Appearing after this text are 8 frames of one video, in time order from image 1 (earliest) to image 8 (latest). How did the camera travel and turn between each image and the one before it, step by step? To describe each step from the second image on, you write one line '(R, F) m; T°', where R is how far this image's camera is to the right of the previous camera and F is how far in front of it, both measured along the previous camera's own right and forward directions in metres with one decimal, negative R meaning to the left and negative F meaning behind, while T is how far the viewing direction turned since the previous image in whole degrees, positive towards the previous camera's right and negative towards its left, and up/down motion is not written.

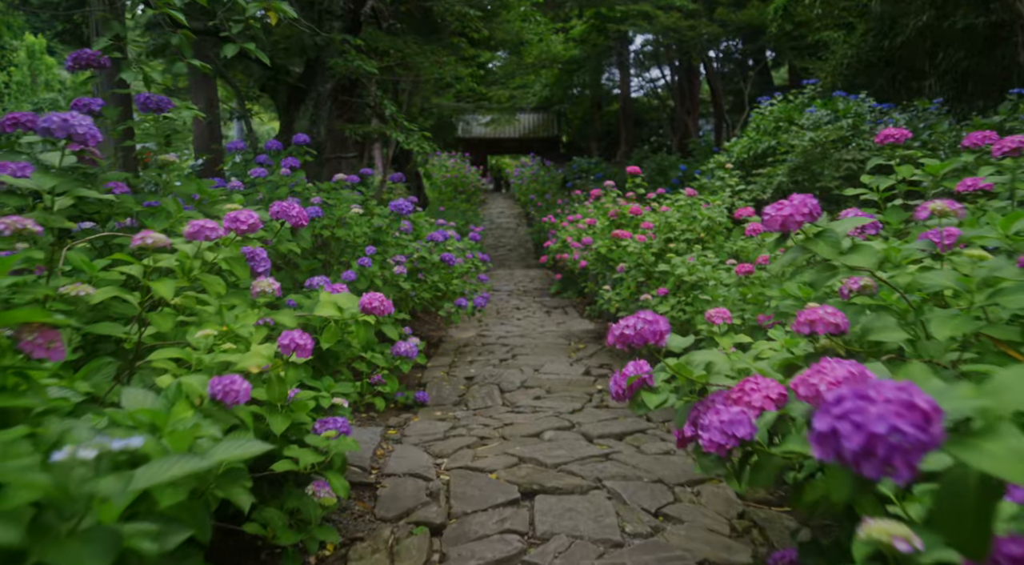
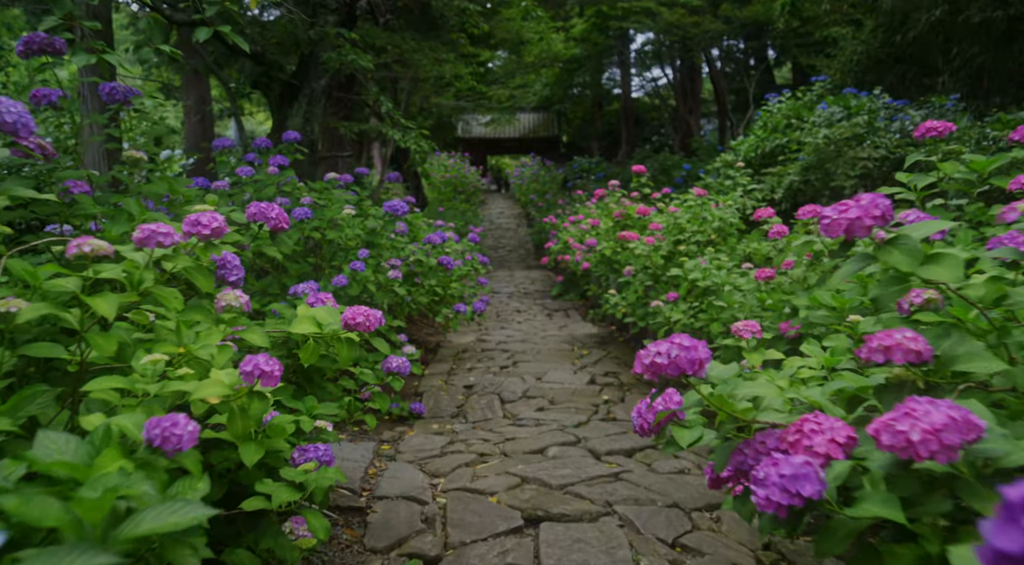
(0.0, +0.3) m; 0°
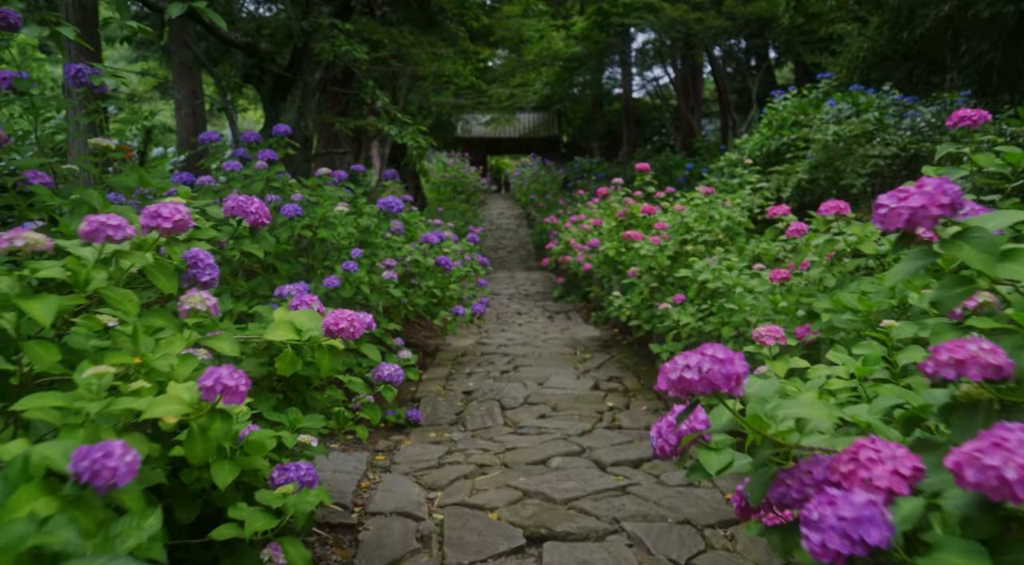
(0.0, +0.2) m; 0°
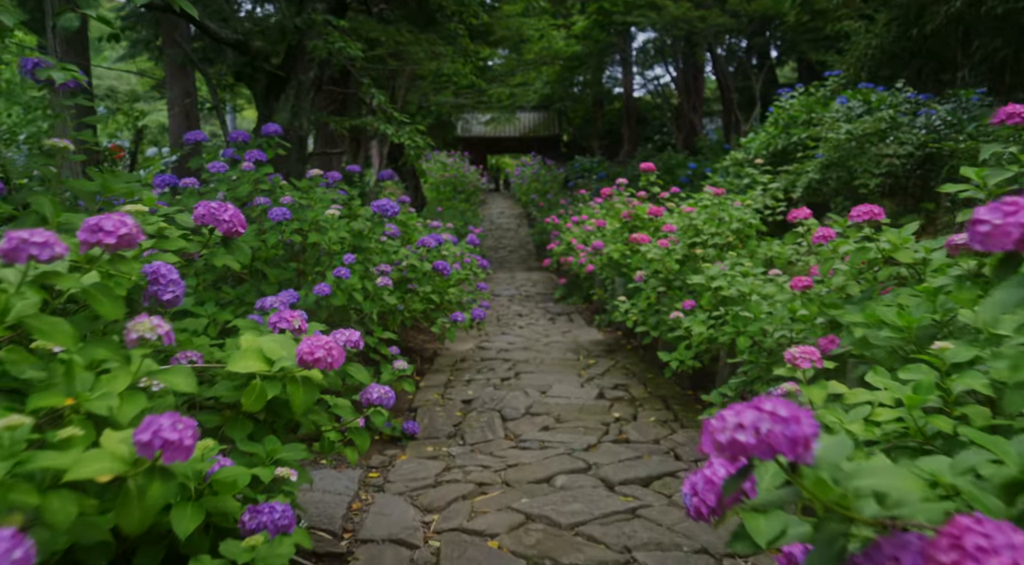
(0.0, +0.2) m; 0°
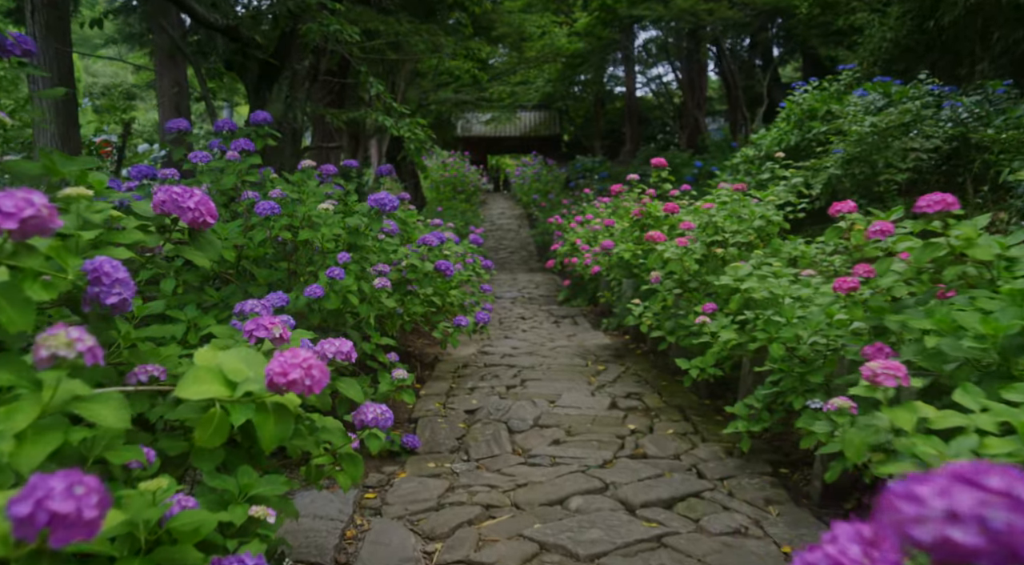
(0.0, +0.3) m; 0°
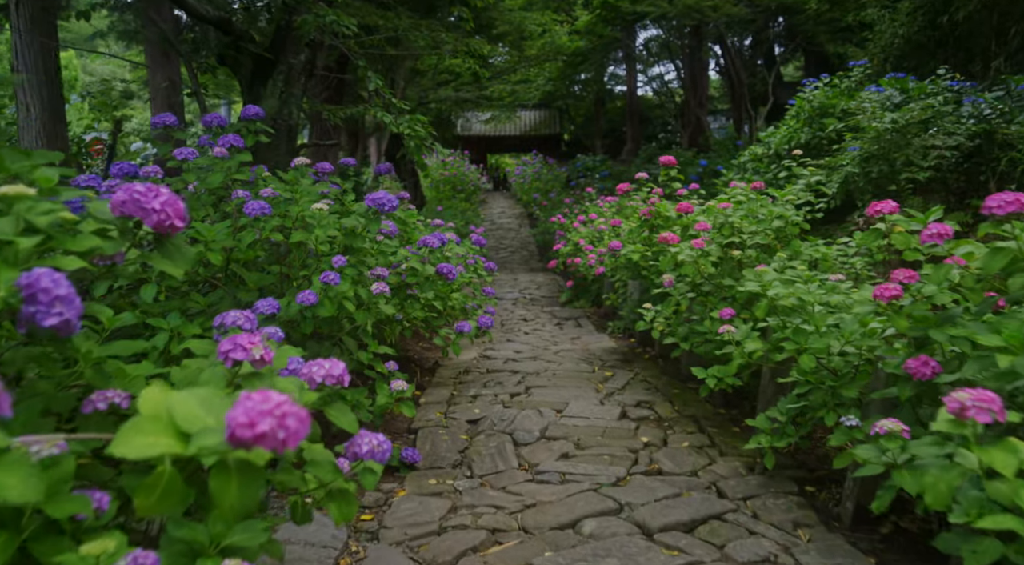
(0.0, +0.3) m; 0°
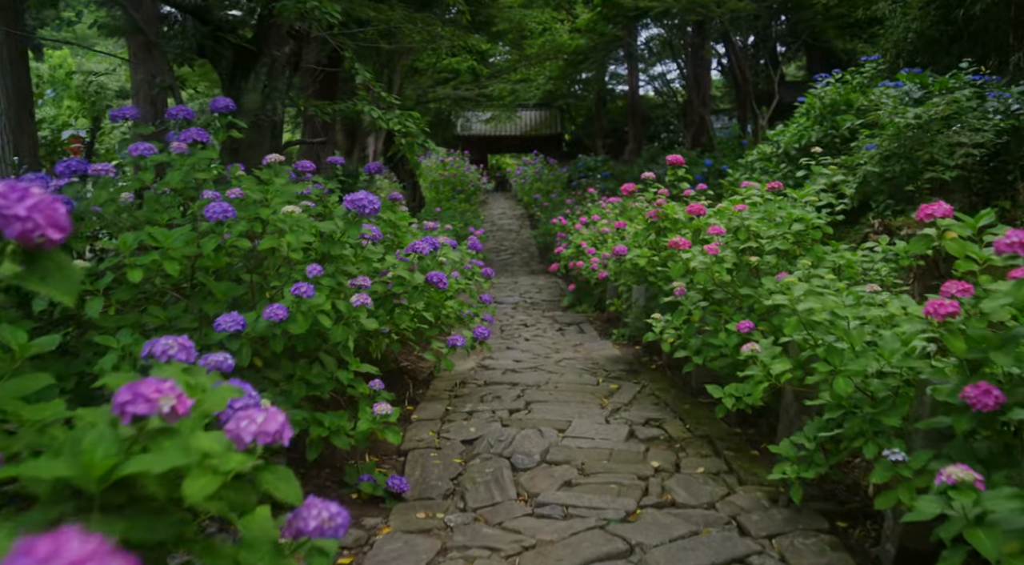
(0.0, +0.4) m; 0°
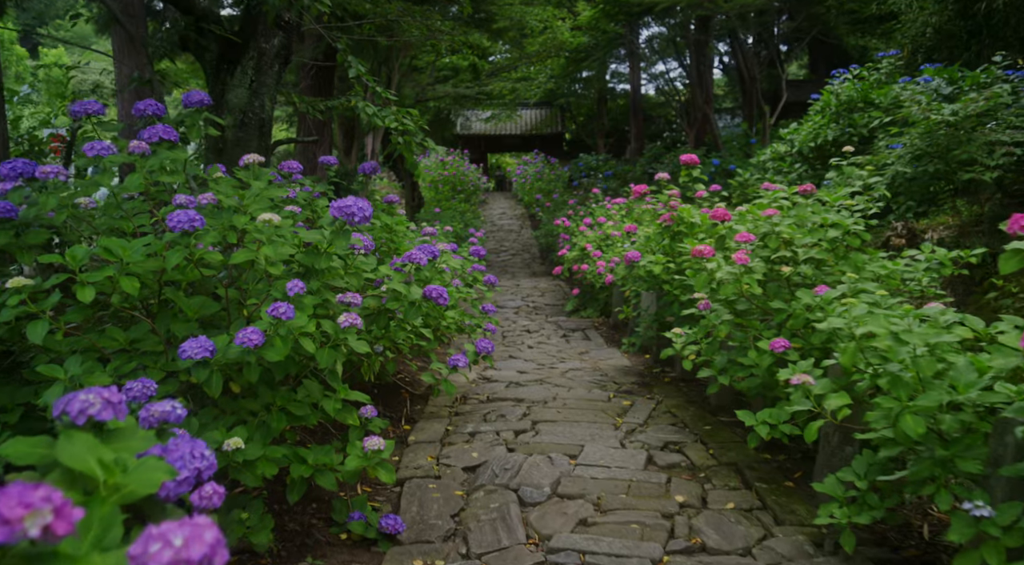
(0.0, +0.4) m; 0°
